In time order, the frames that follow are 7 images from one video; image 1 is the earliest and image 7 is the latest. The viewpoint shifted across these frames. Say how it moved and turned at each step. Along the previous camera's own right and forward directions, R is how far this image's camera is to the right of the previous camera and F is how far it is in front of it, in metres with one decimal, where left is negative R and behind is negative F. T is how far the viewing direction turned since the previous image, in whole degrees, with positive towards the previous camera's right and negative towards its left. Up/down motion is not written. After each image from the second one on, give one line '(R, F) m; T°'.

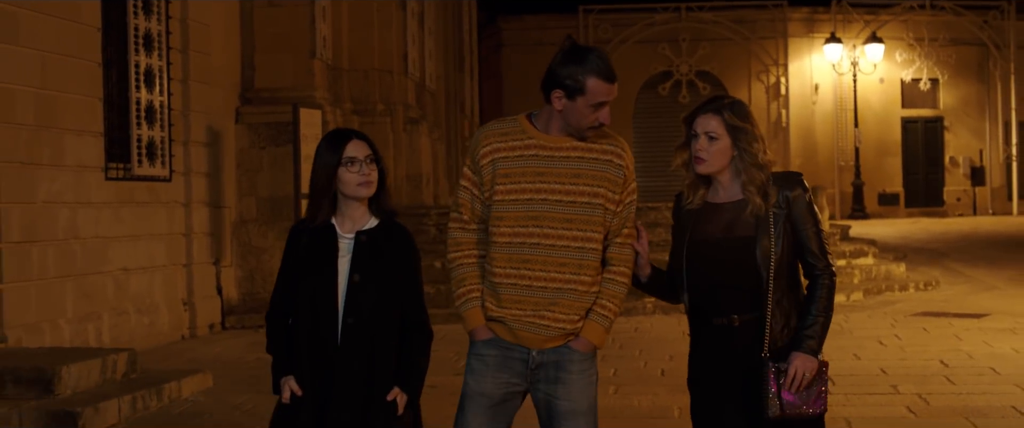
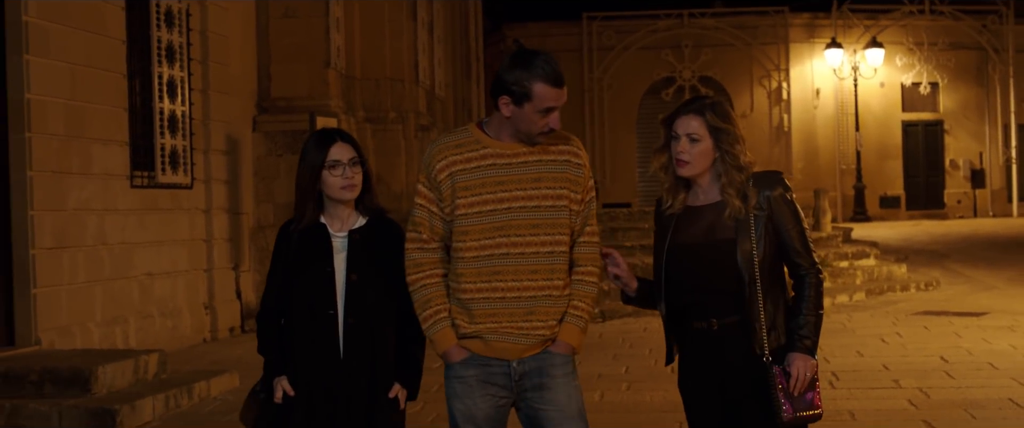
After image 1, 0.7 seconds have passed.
(-0.1, -0.3) m; 0°
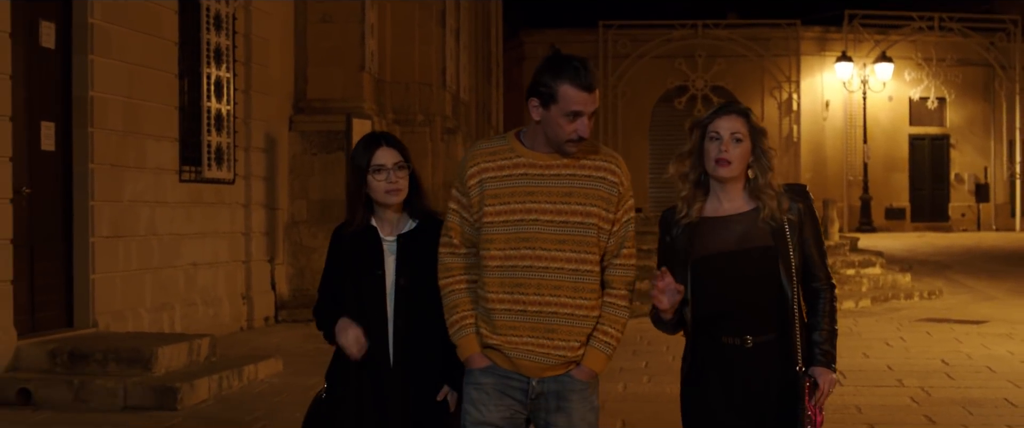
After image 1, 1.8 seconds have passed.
(-0.2, -0.5) m; 0°
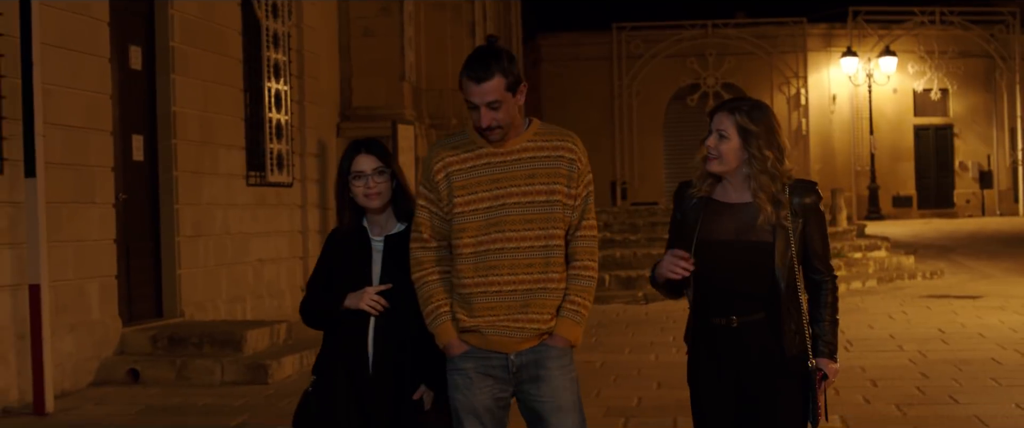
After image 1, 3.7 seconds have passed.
(-0.2, -1.0) m; -1°
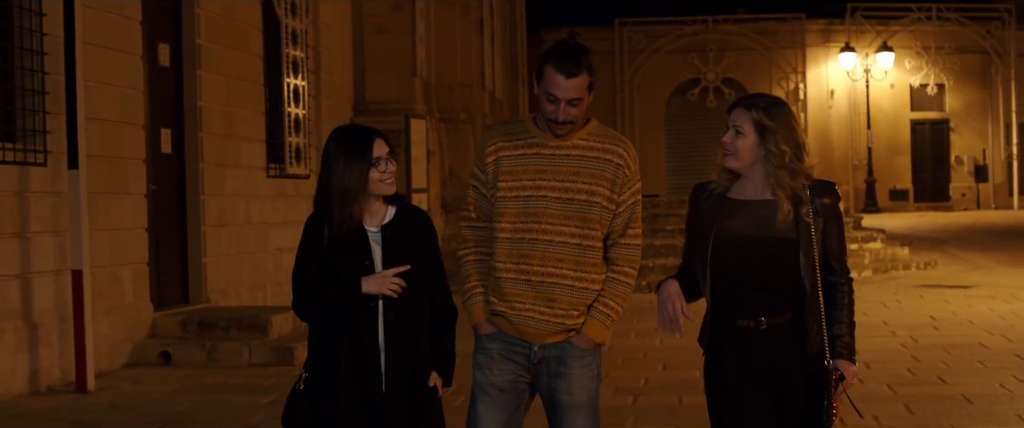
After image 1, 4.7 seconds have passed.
(-0.1, -0.4) m; 0°
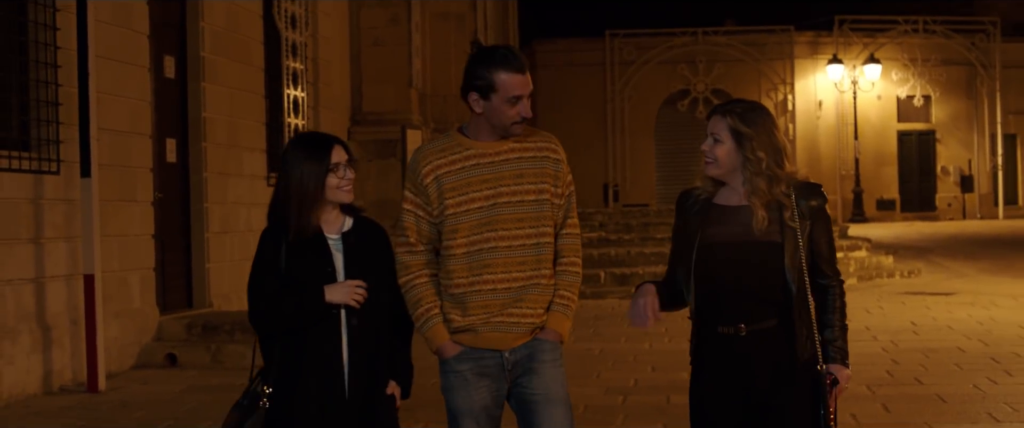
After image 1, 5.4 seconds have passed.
(0.0, -0.3) m; 0°
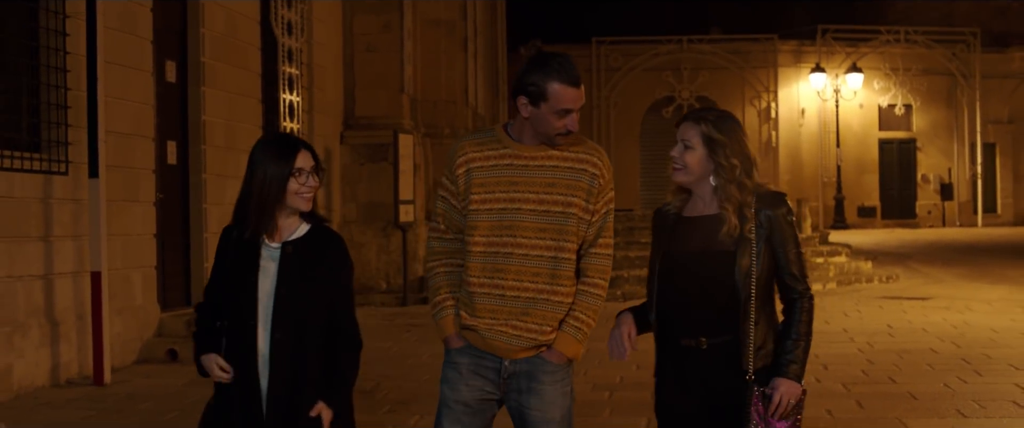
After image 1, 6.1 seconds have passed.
(-0.1, -0.3) m; +1°
